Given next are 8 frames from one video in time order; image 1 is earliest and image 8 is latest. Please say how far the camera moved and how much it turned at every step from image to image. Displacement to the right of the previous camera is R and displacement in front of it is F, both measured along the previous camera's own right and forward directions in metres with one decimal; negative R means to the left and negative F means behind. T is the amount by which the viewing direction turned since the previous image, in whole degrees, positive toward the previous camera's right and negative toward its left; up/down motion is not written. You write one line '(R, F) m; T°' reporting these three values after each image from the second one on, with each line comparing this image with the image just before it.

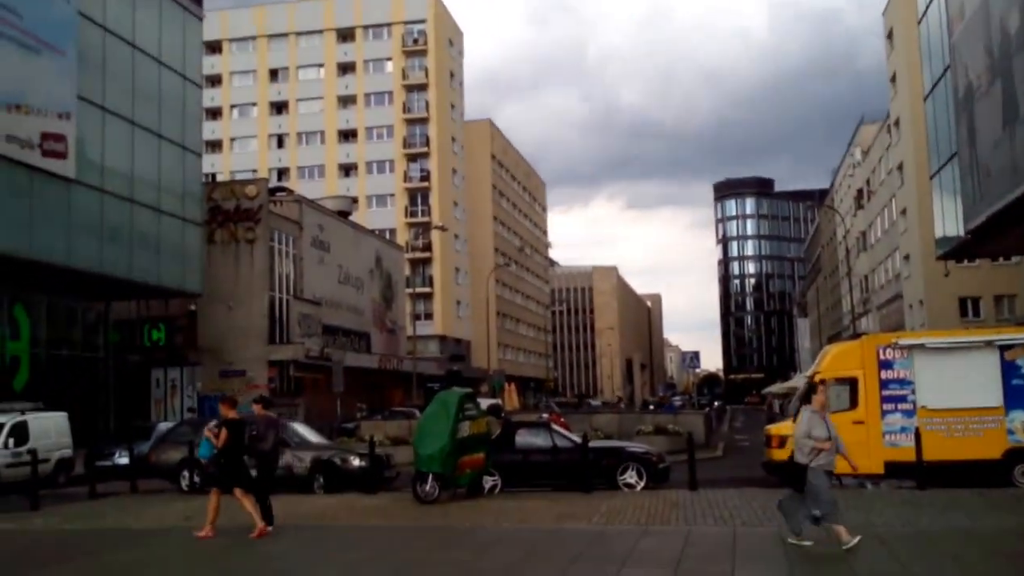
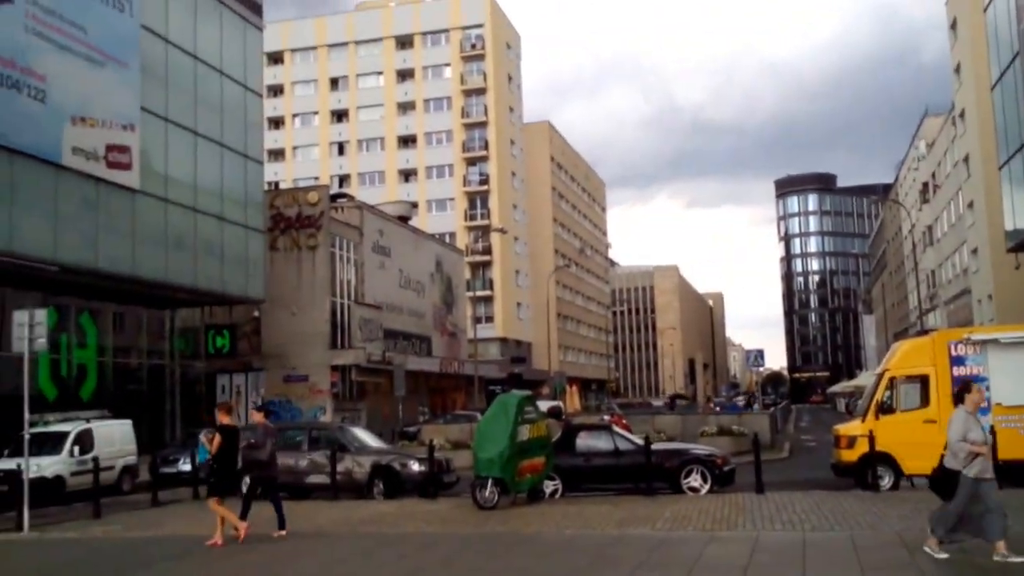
(0.0, +0.3) m; -3°
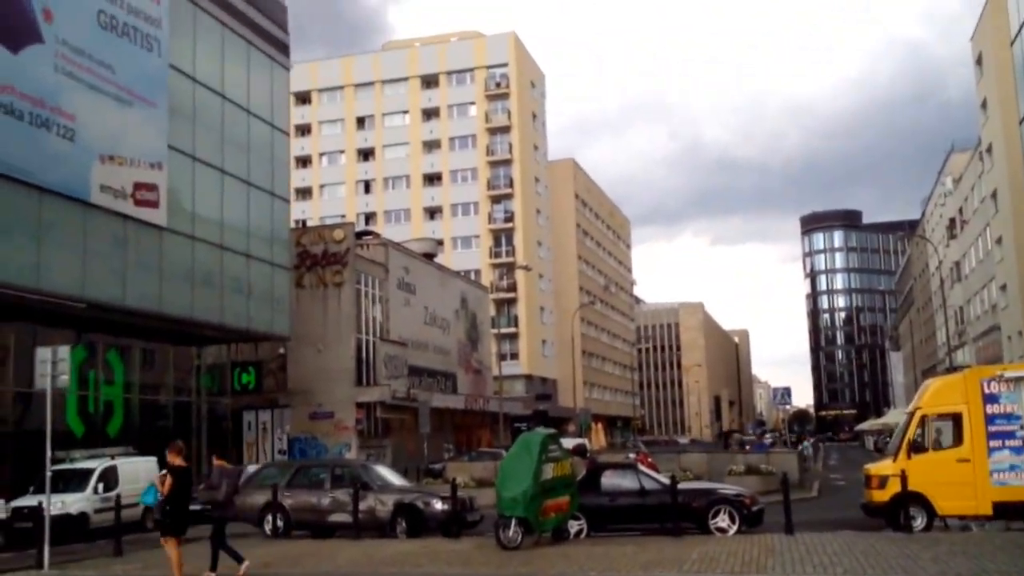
(0.0, +0.1) m; -1°
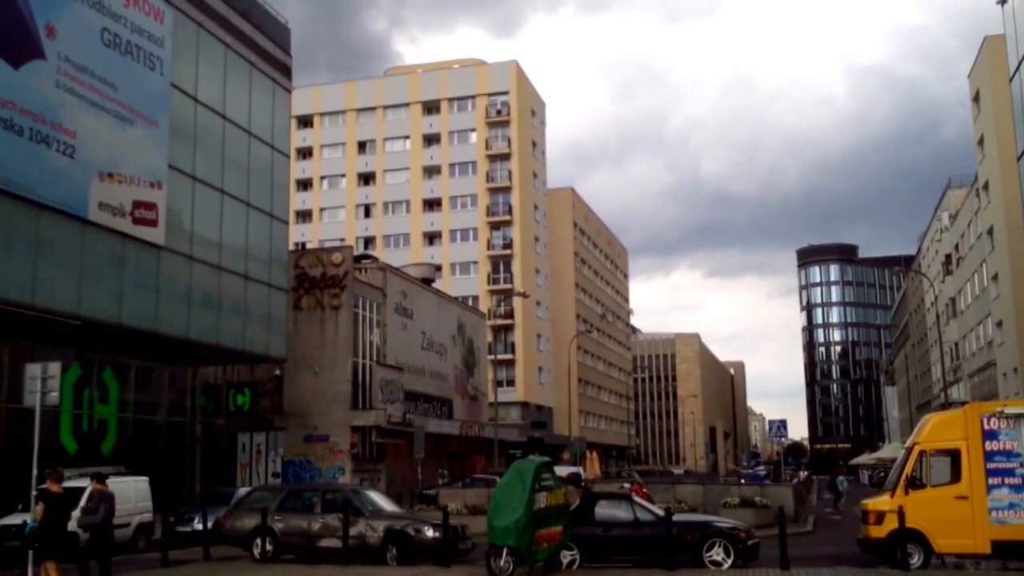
(0.0, +0.1) m; 0°
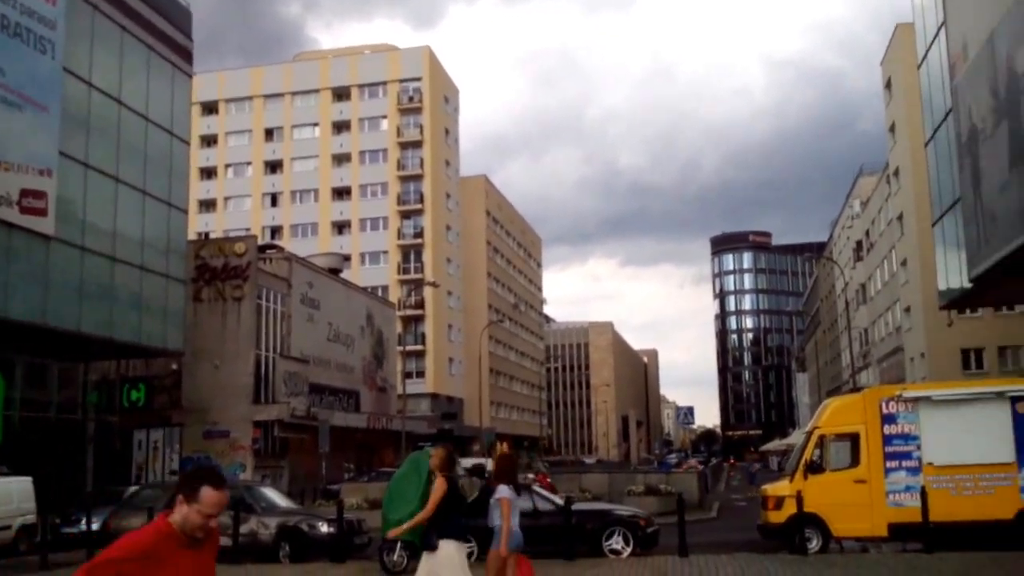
(+0.3, +0.4) m; +5°
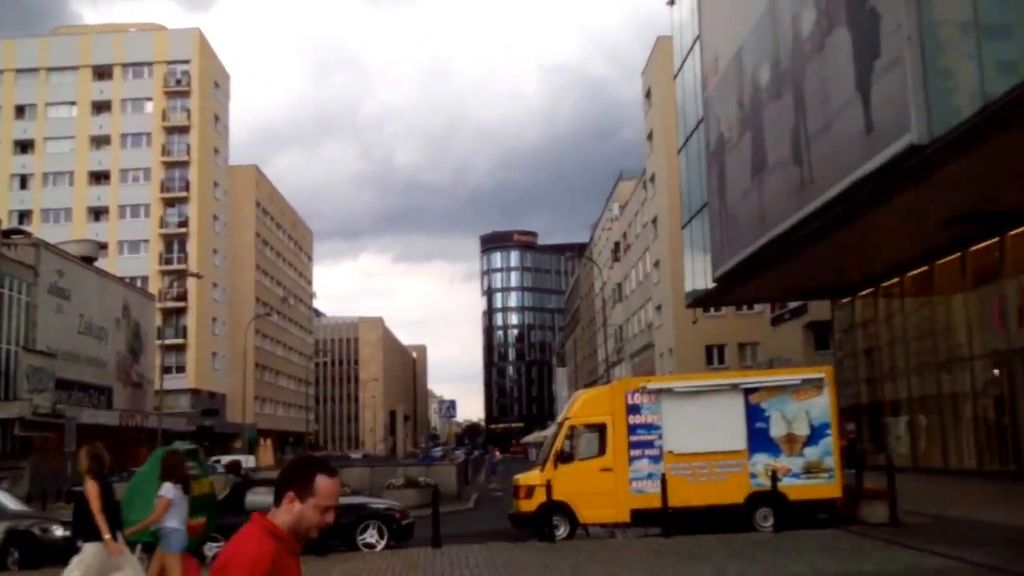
(+0.2, 0.0) m; +12°
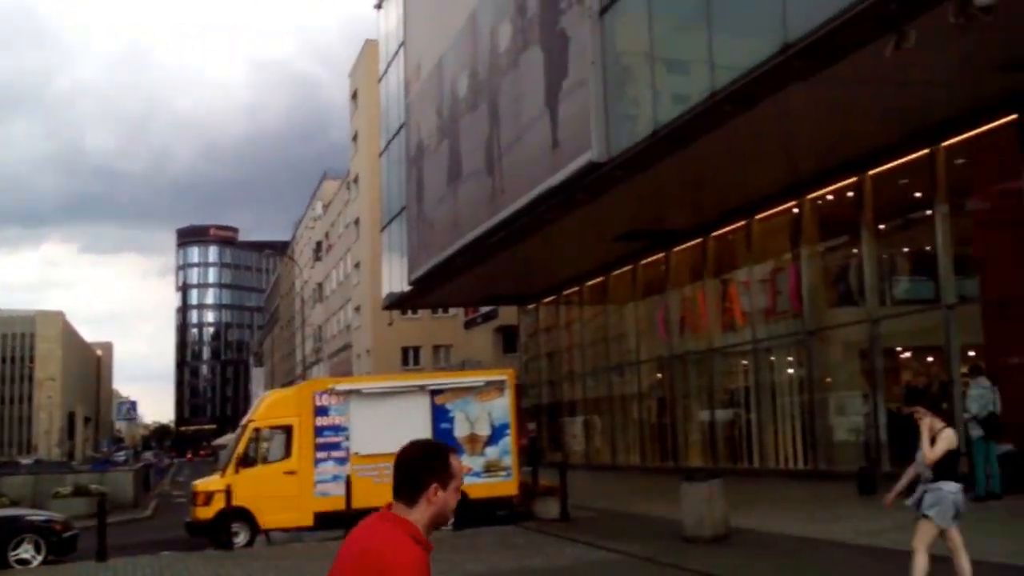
(+0.2, 0.0) m; +16°
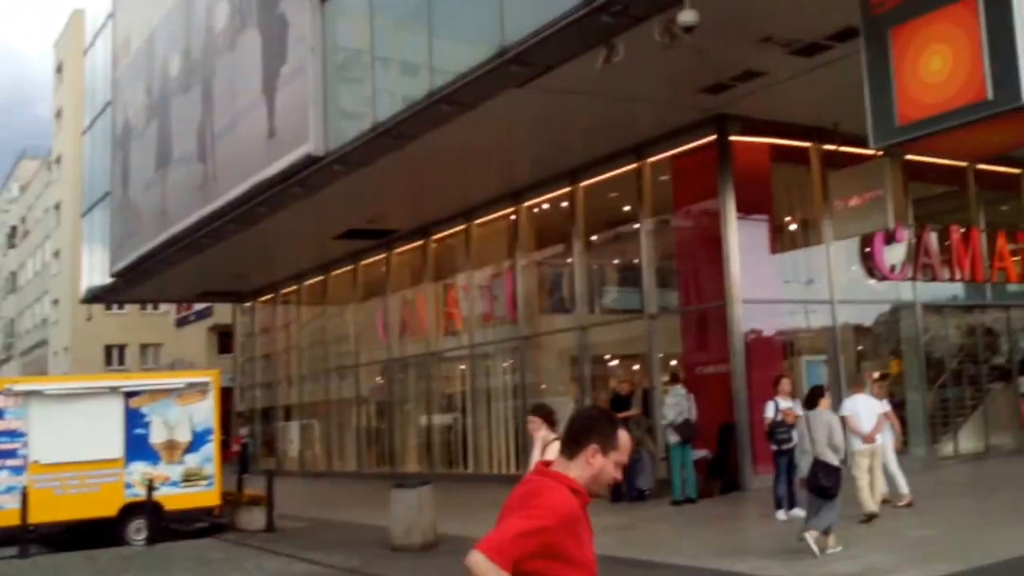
(+0.4, +0.4) m; +14°
